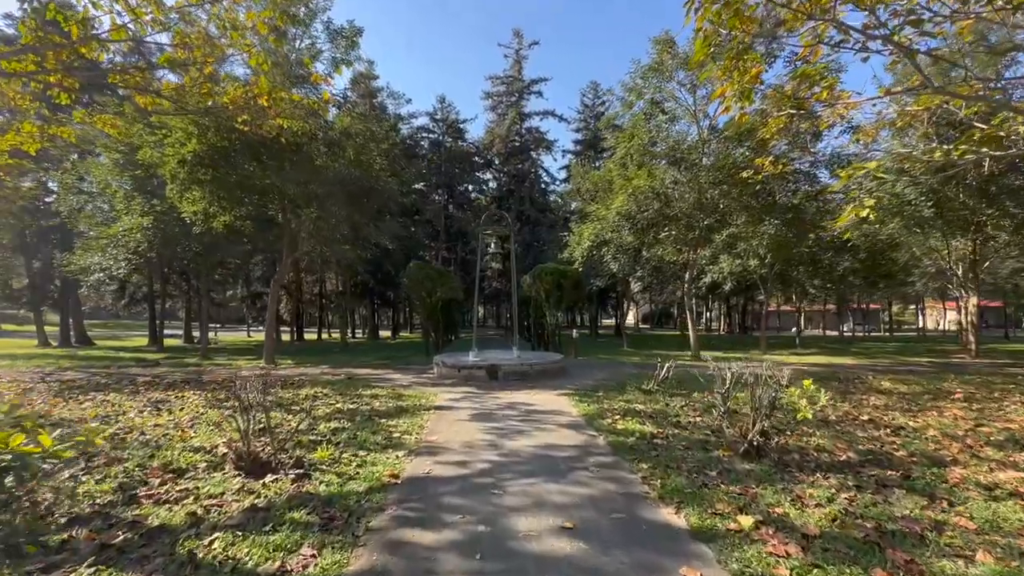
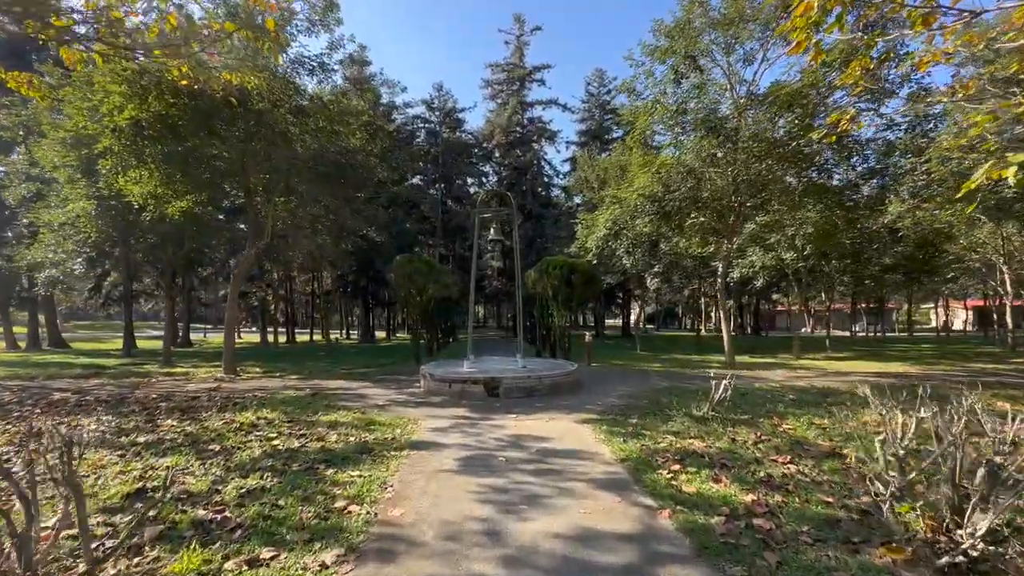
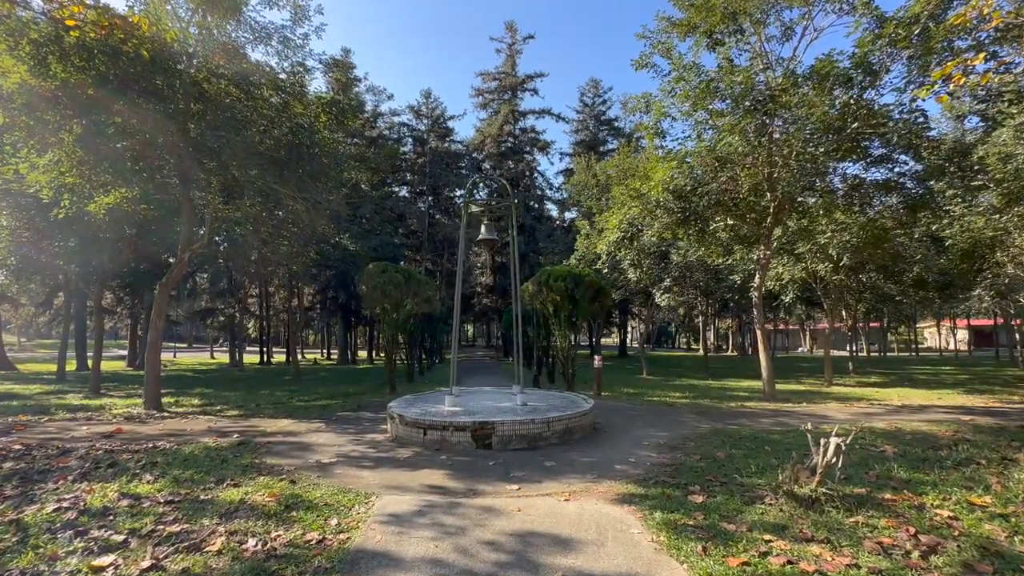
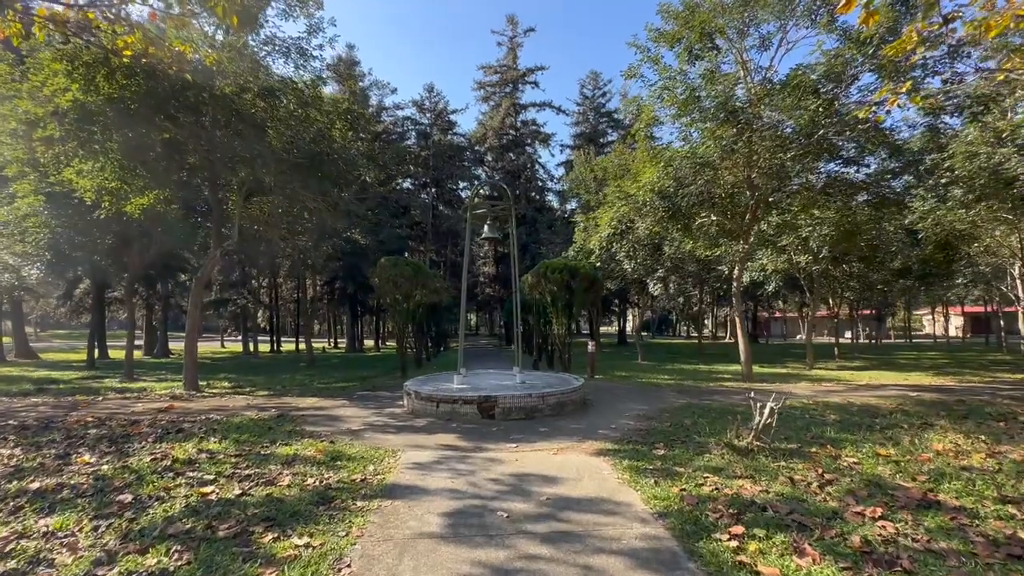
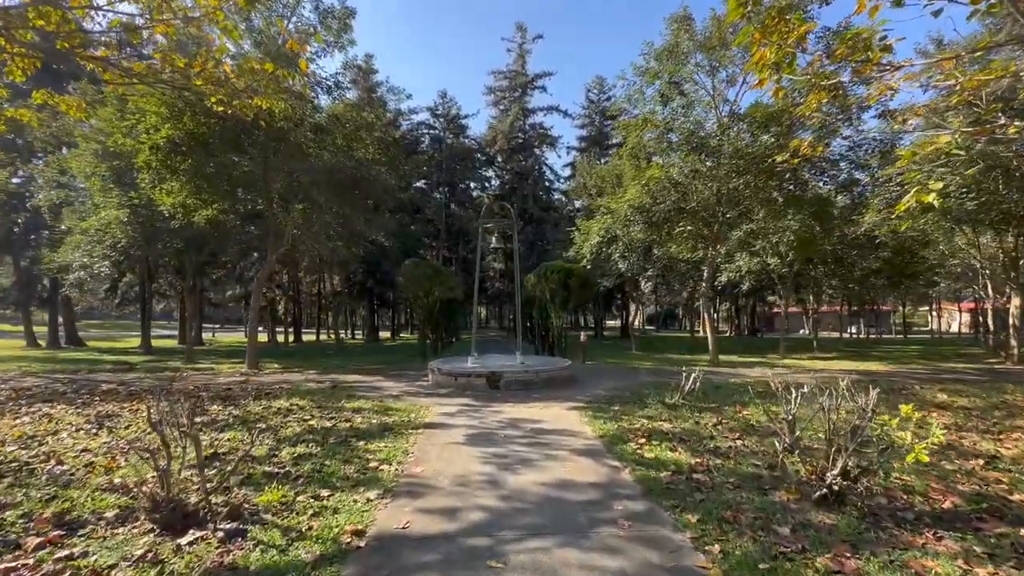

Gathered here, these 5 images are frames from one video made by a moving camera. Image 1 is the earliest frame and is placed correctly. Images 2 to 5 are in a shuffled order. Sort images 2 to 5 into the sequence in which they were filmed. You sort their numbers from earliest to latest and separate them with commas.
5, 2, 4, 3
